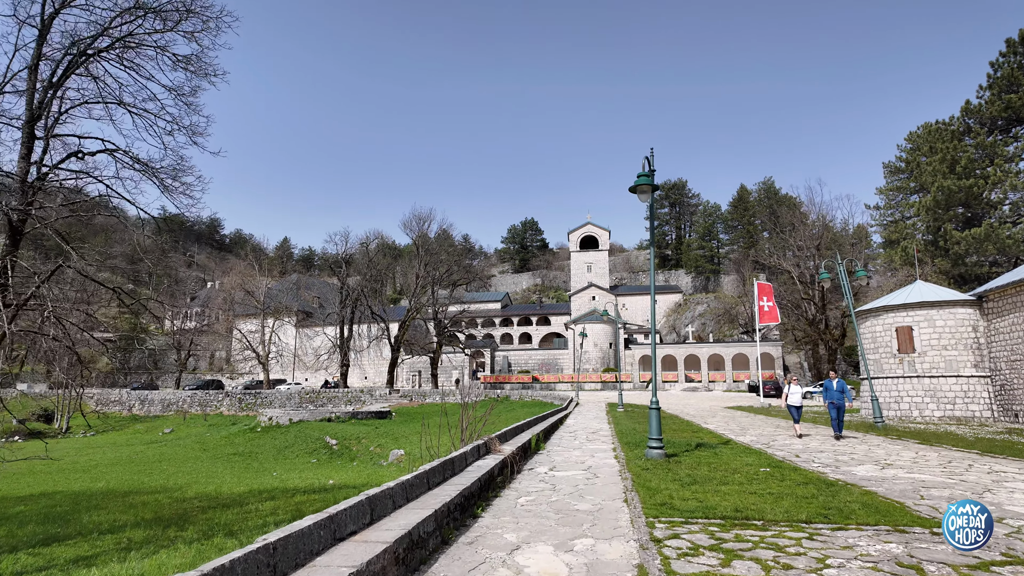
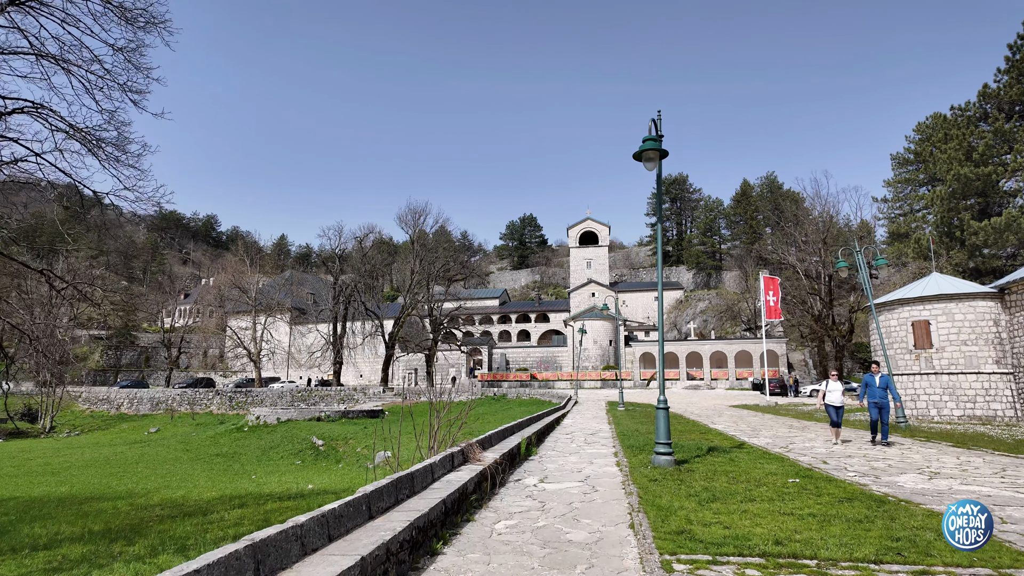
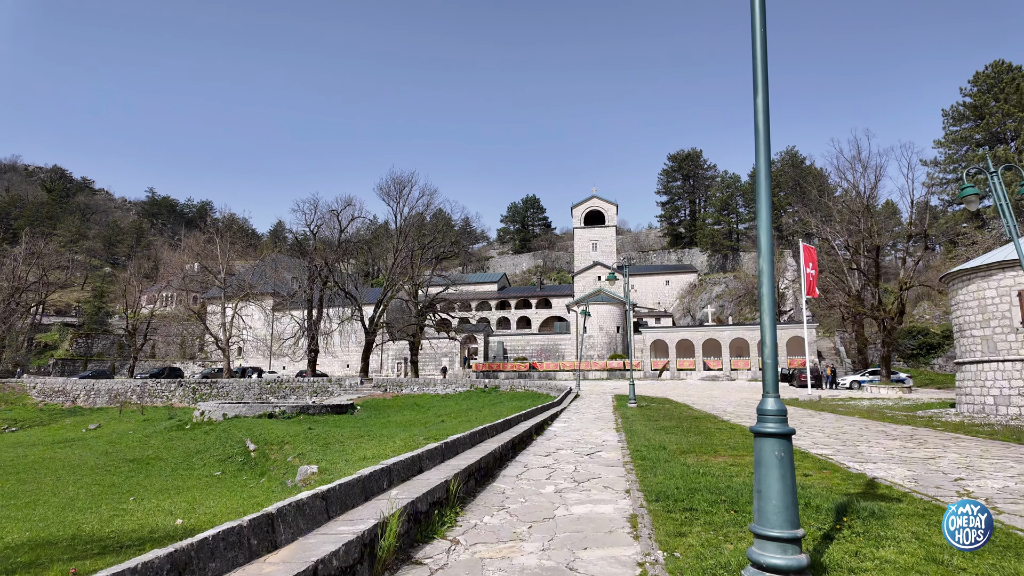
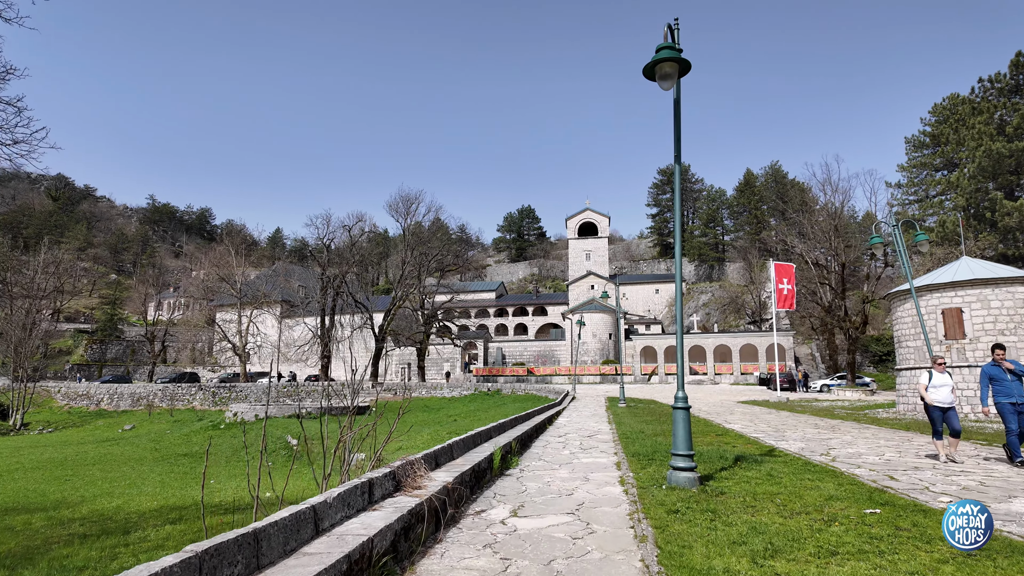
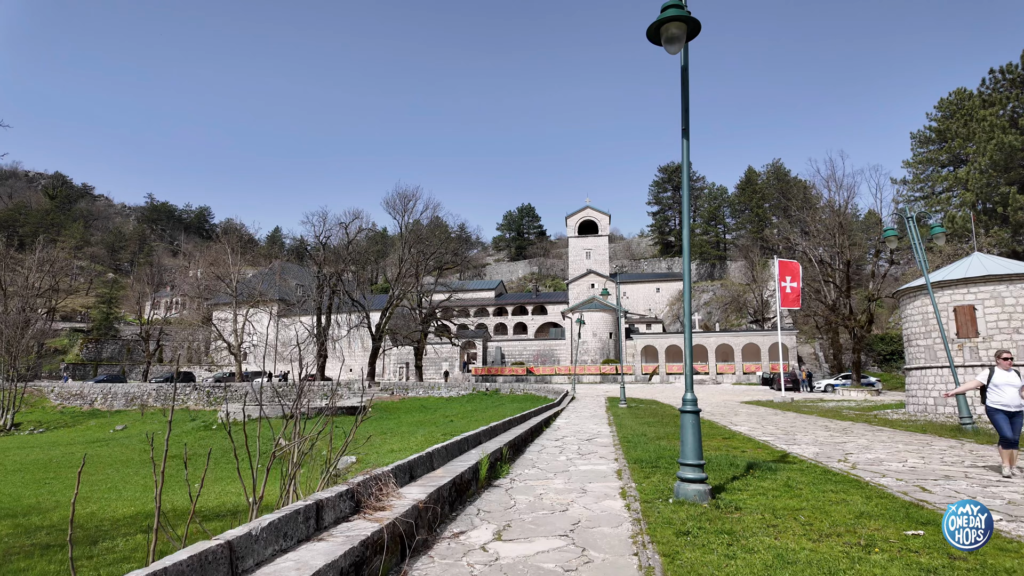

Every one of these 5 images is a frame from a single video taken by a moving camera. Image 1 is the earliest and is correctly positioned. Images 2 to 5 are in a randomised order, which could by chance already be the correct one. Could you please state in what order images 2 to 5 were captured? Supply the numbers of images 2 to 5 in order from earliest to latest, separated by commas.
2, 4, 5, 3
